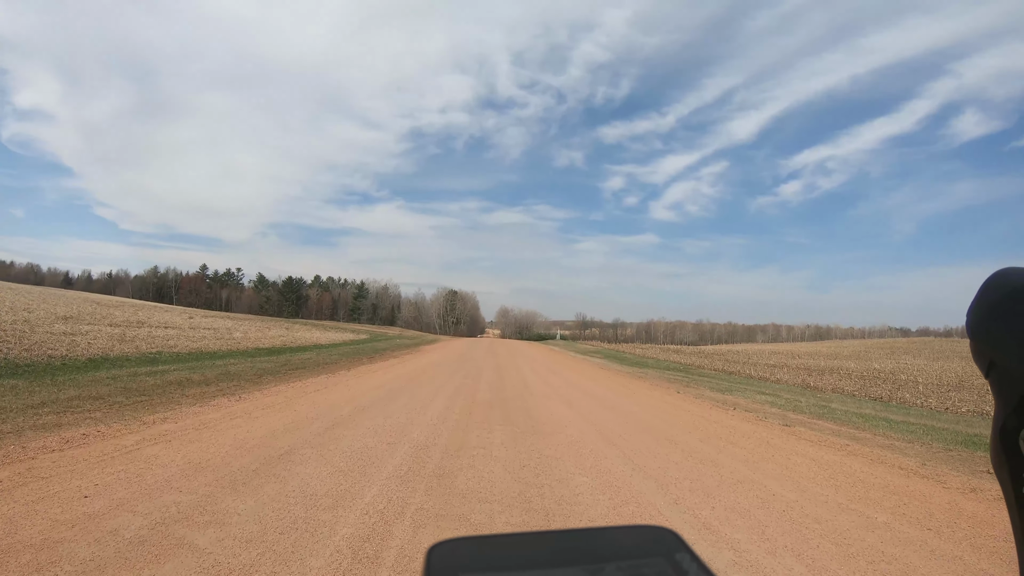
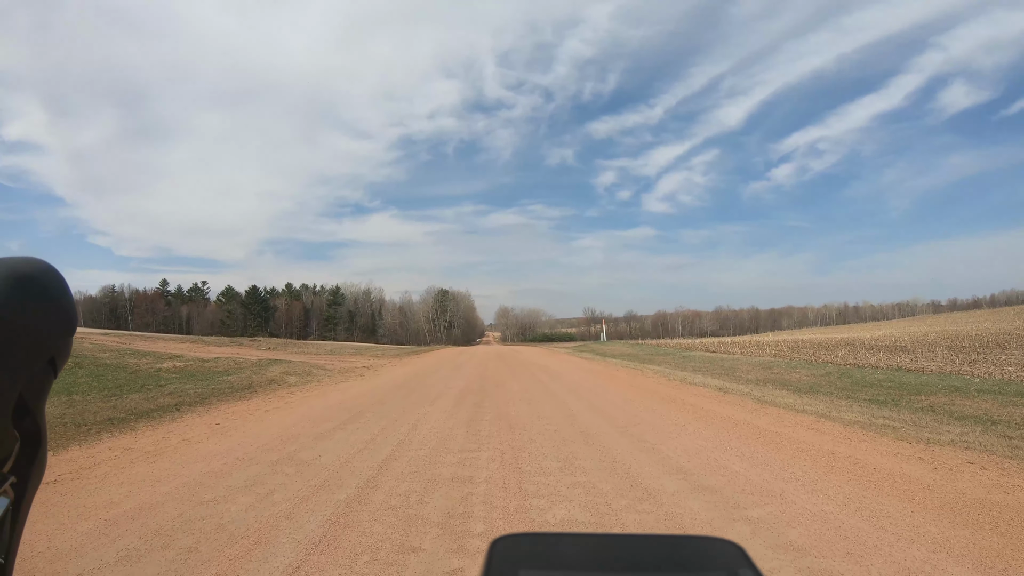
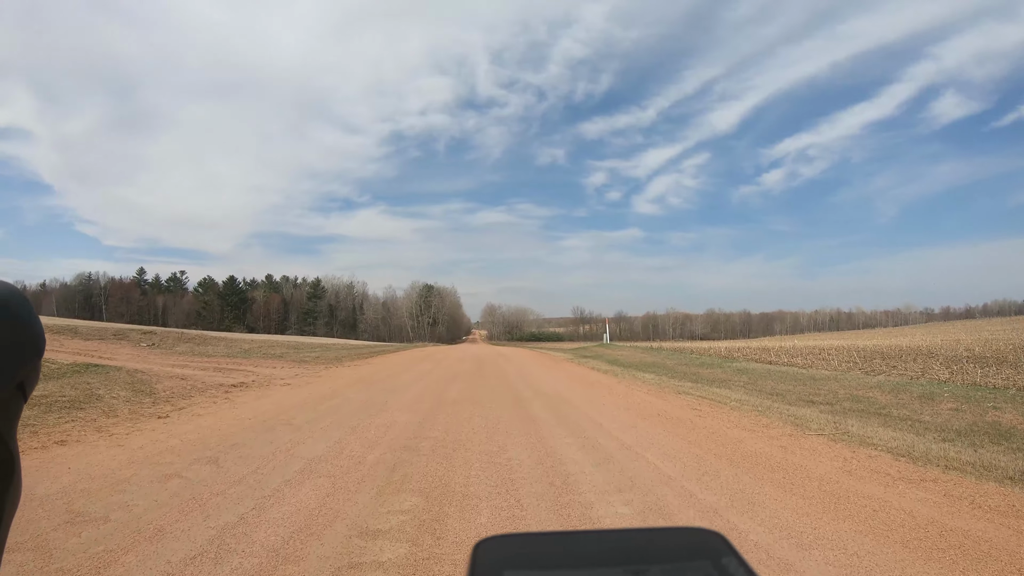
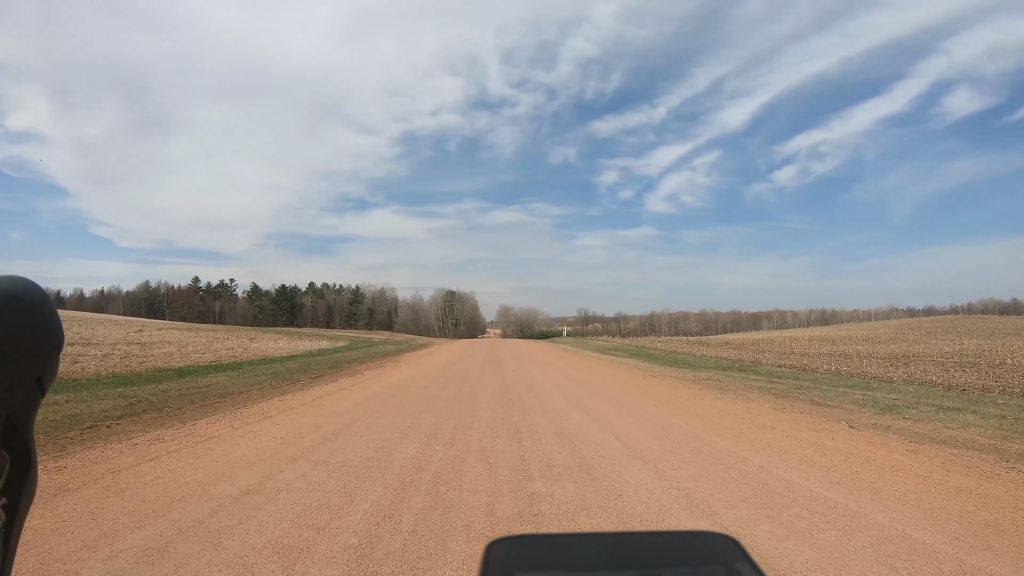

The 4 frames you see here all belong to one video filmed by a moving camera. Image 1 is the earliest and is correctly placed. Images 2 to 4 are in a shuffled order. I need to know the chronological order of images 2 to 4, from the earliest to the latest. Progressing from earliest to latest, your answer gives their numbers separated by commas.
4, 2, 3
